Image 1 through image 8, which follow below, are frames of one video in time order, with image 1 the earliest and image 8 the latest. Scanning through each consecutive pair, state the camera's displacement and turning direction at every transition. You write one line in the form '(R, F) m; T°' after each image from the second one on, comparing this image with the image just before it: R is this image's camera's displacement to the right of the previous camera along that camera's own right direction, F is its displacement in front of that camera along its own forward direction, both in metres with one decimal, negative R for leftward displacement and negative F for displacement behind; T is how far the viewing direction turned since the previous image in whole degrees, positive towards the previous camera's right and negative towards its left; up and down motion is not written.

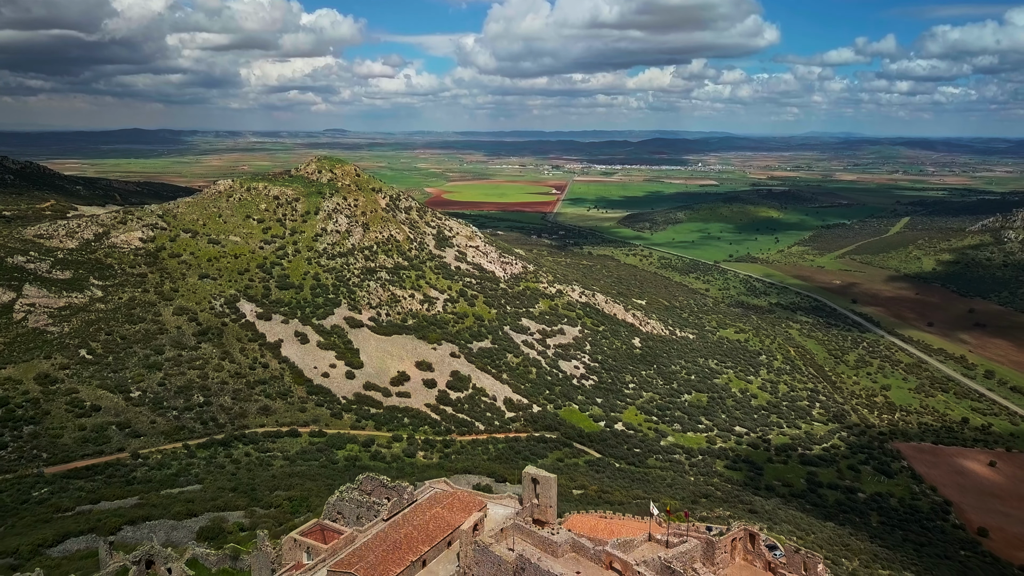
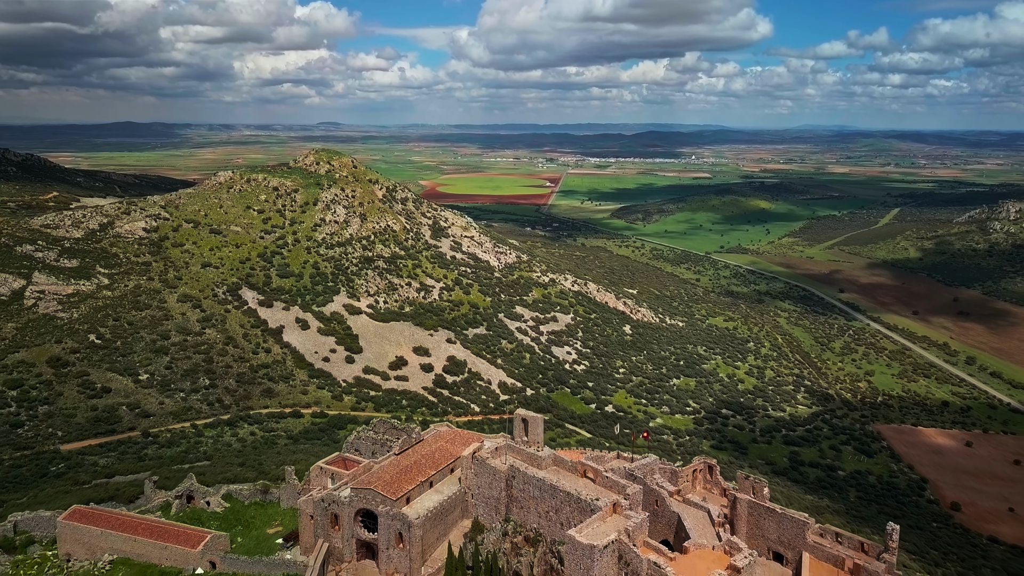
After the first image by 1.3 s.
(0.0, -2.1) m; 0°
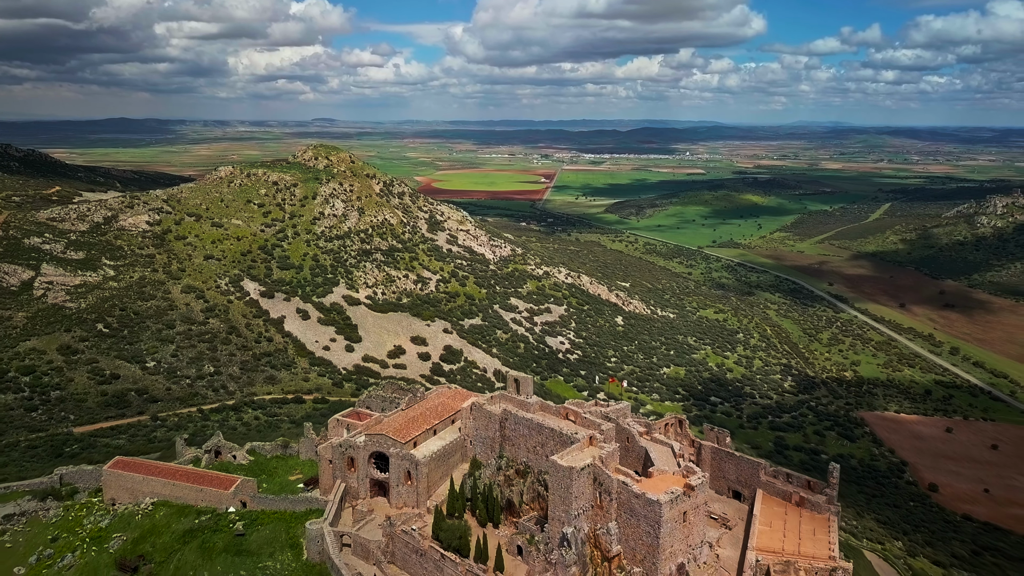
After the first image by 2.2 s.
(0.0, -1.9) m; 0°
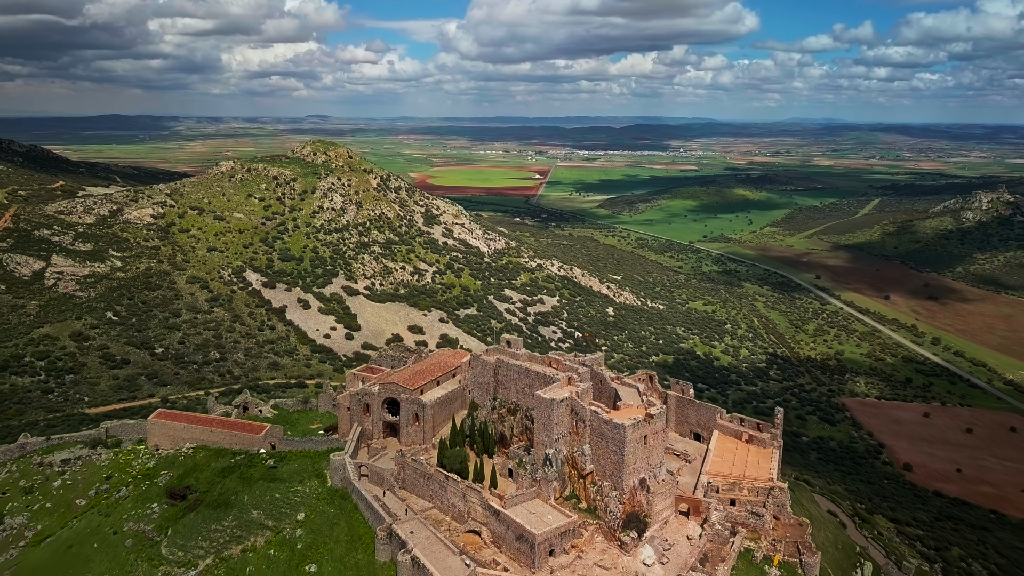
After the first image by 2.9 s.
(0.0, -2.4) m; 0°
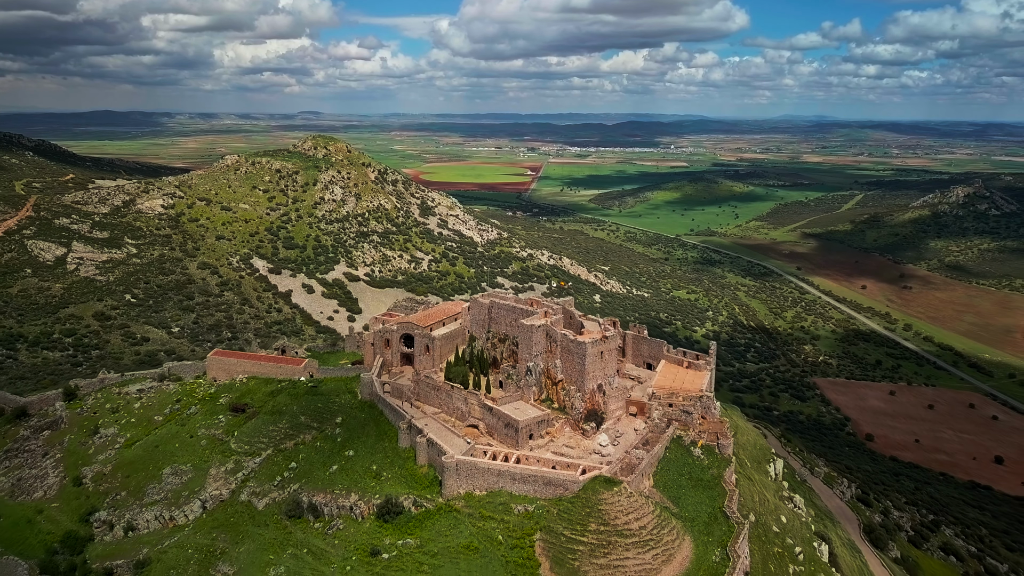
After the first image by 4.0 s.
(+0.1, -4.4) m; +1°
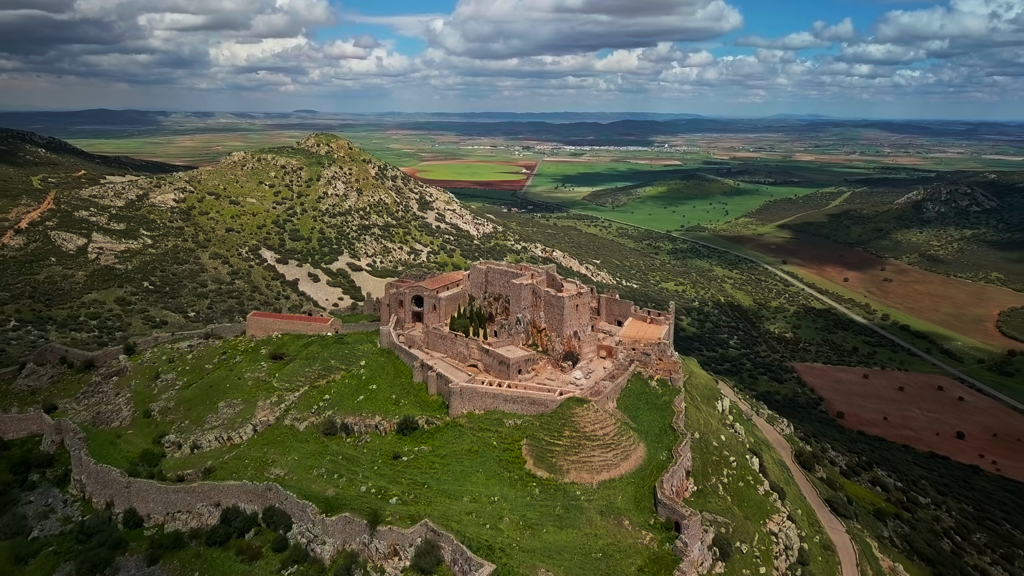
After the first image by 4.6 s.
(+0.1, -4.2) m; 0°
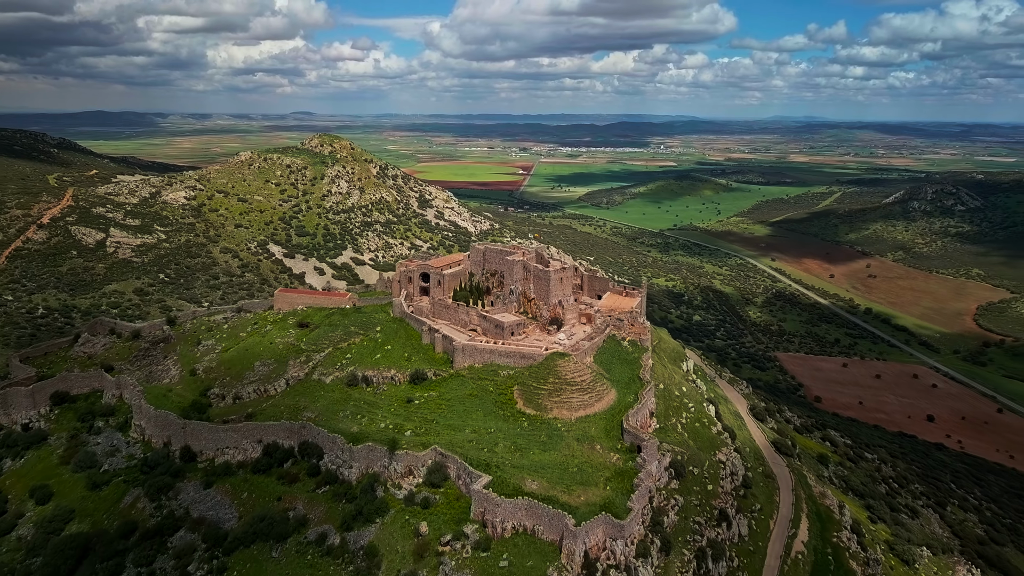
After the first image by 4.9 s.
(+0.1, -4.0) m; 0°
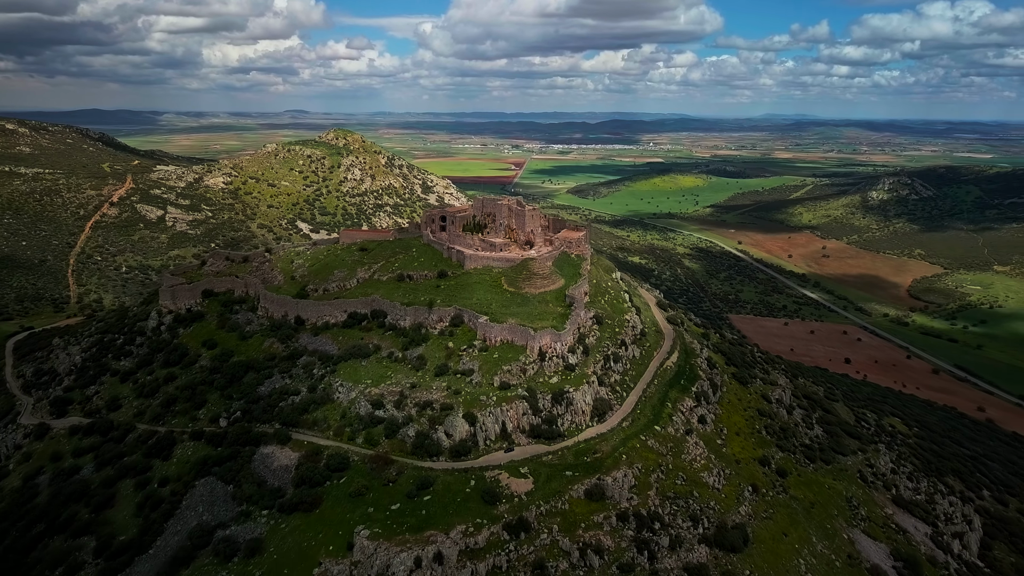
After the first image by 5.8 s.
(+0.2, -14.8) m; +1°
